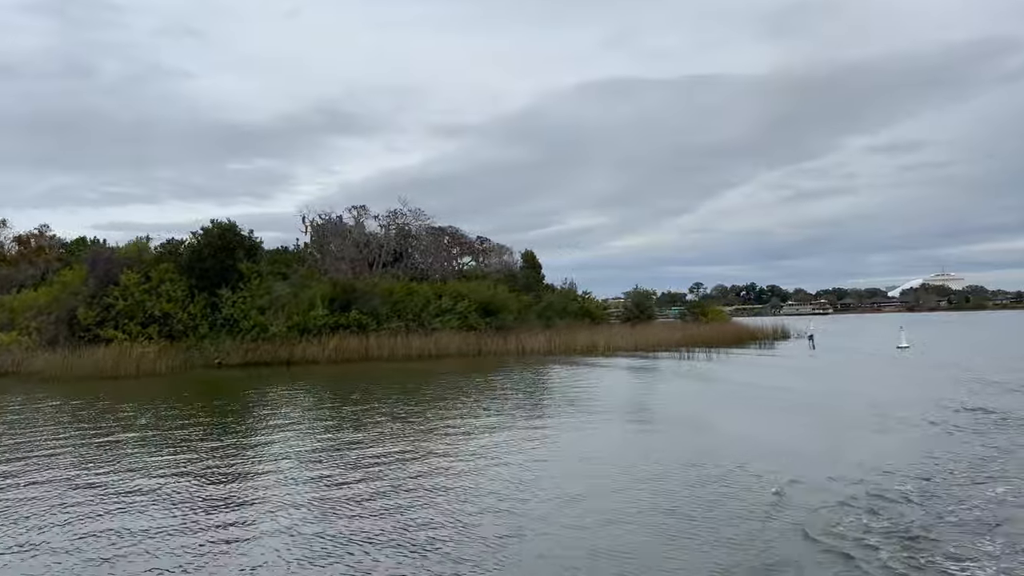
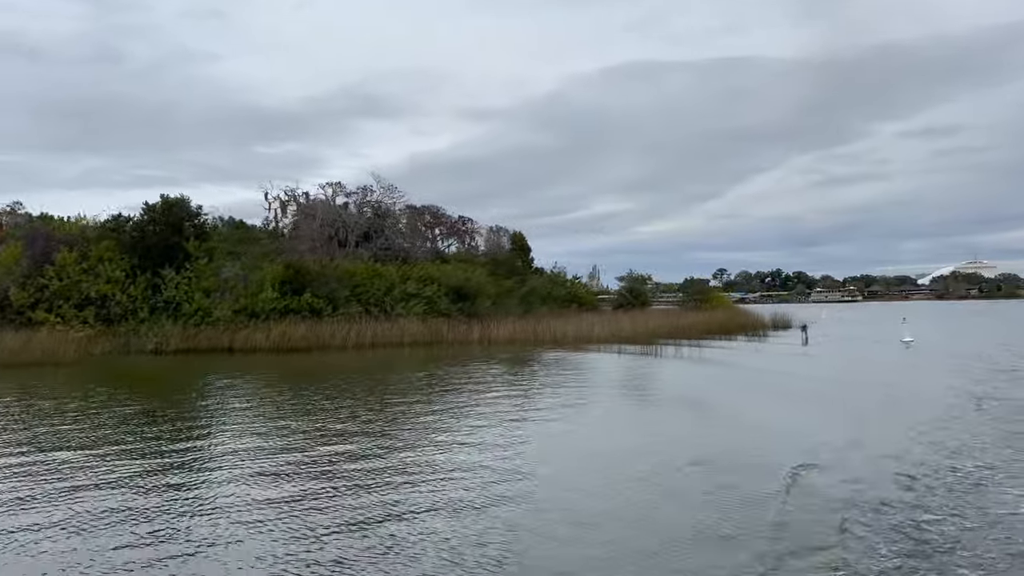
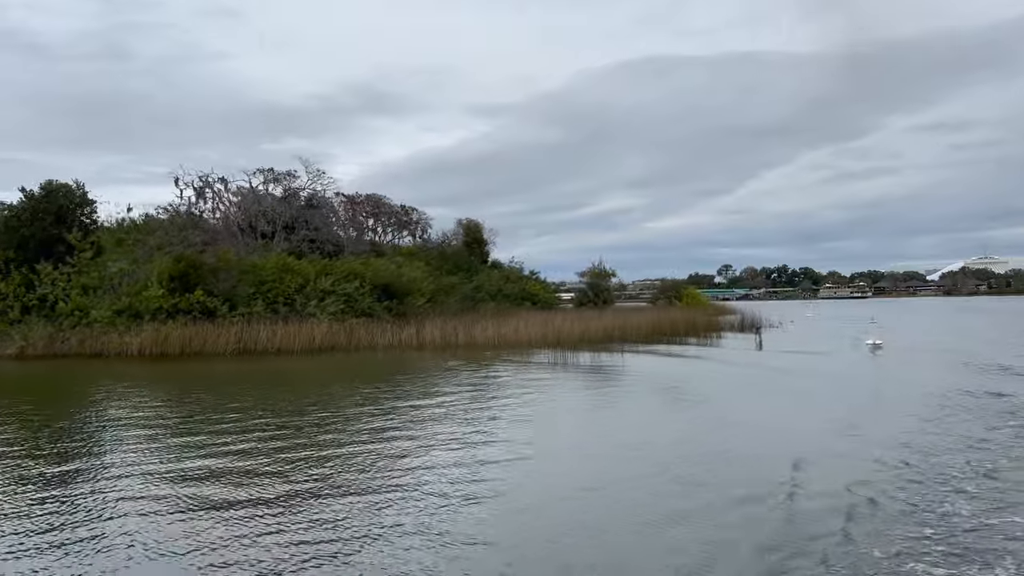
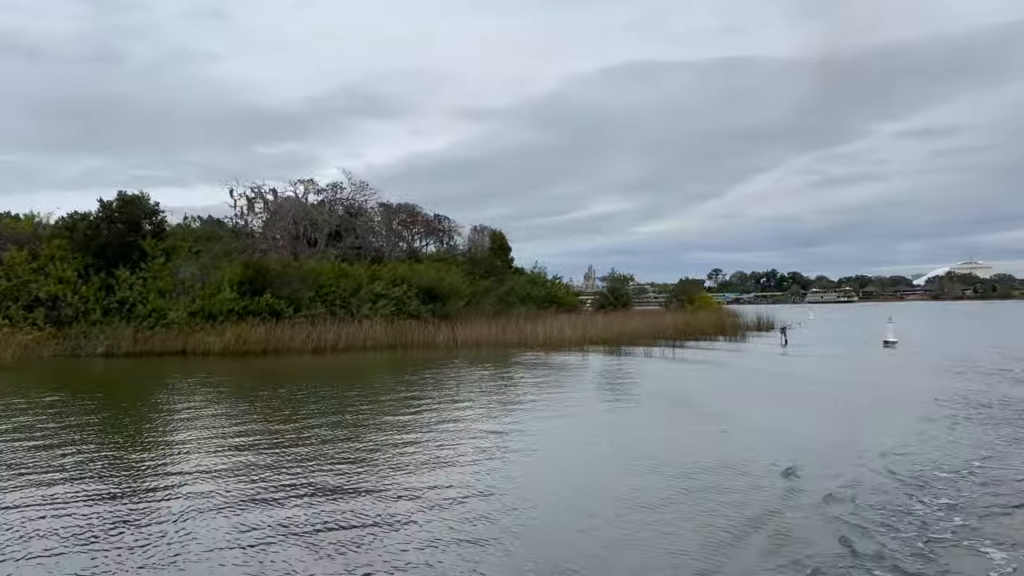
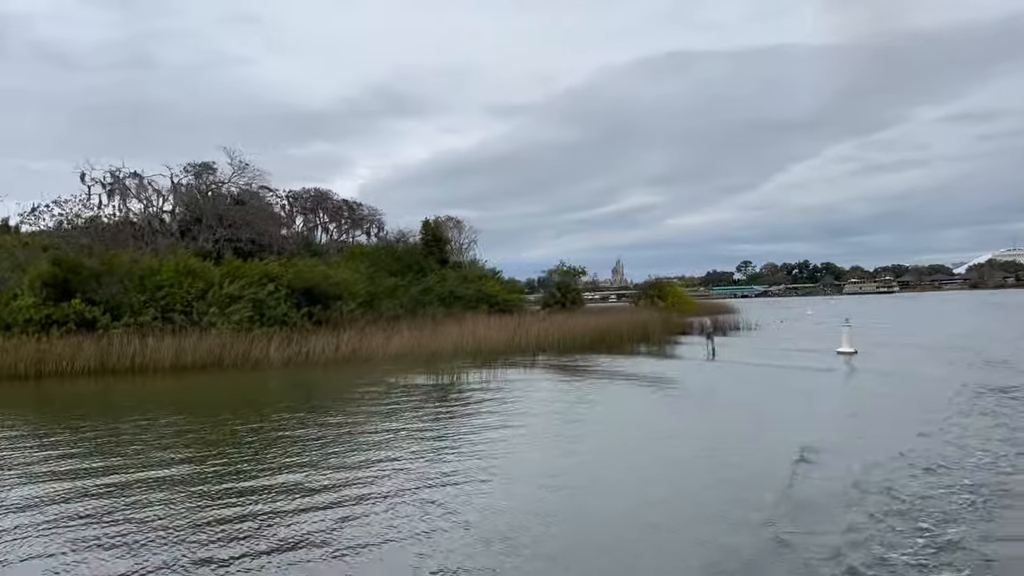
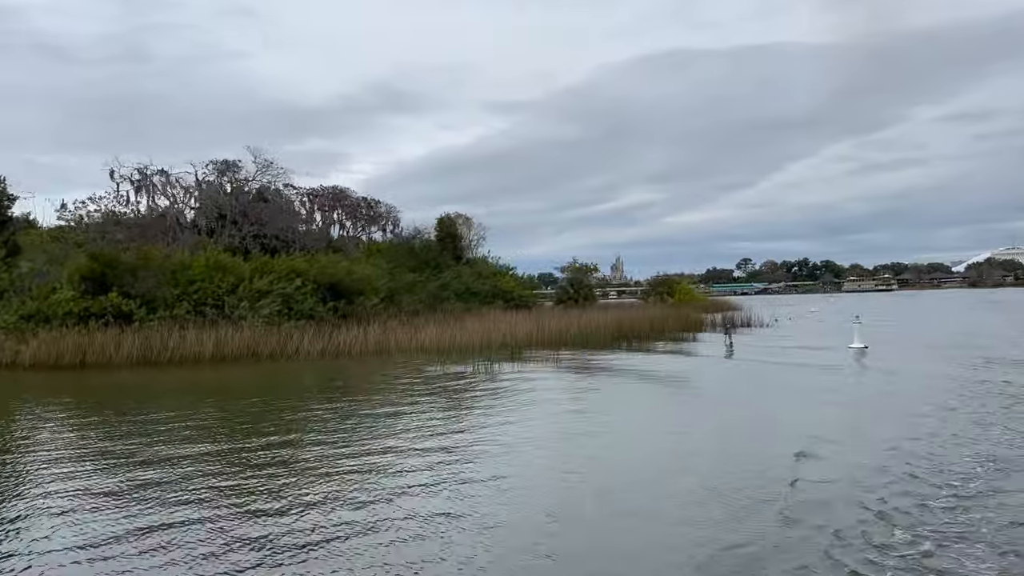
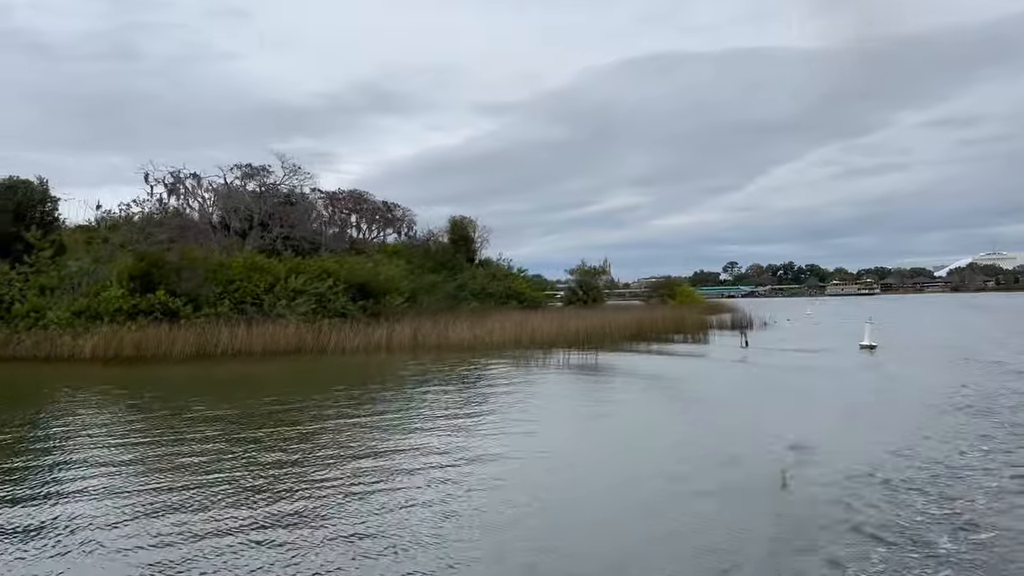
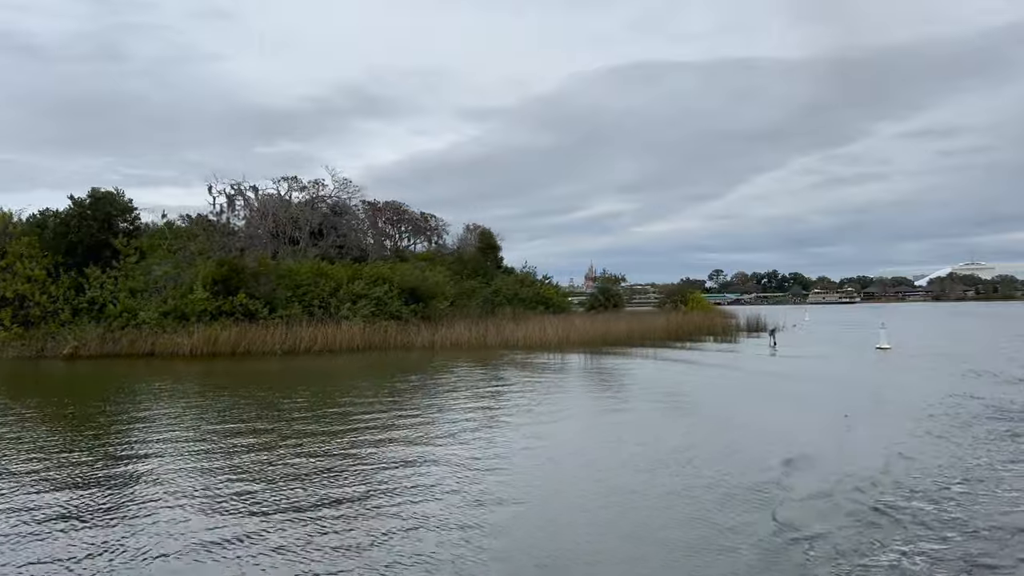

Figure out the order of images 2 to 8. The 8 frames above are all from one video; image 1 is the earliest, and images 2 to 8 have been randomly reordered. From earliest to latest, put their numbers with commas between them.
2, 4, 8, 3, 7, 6, 5
